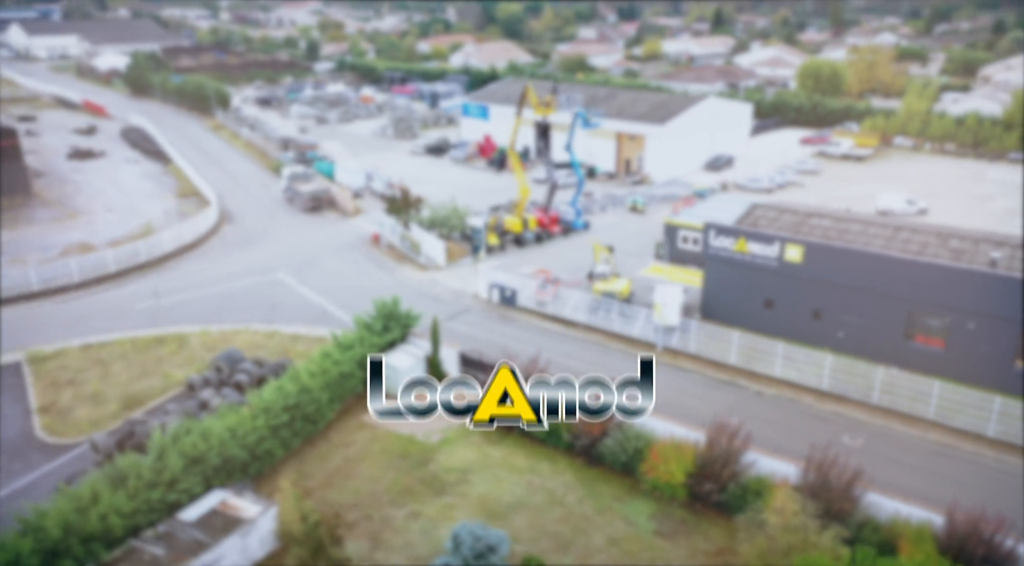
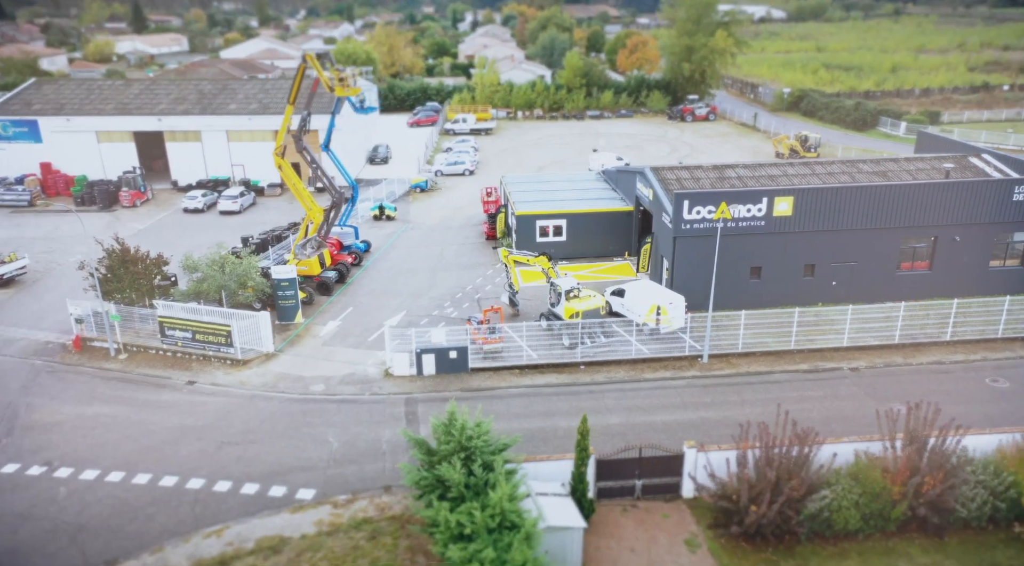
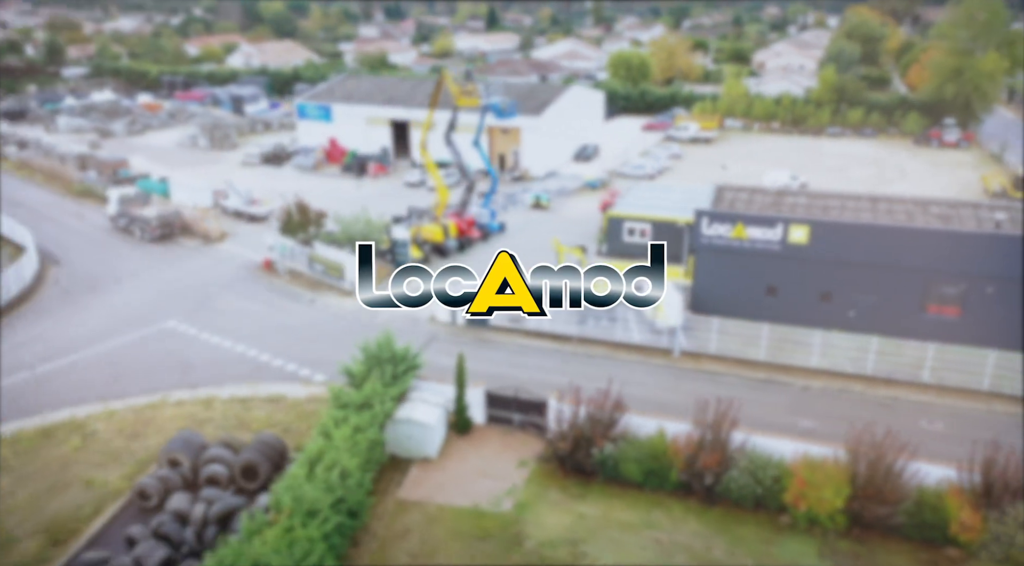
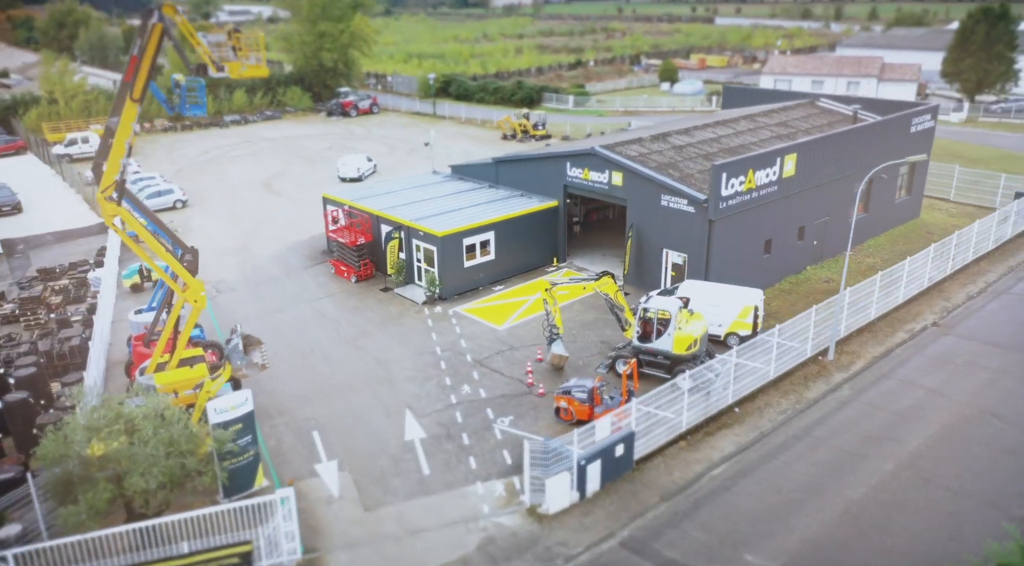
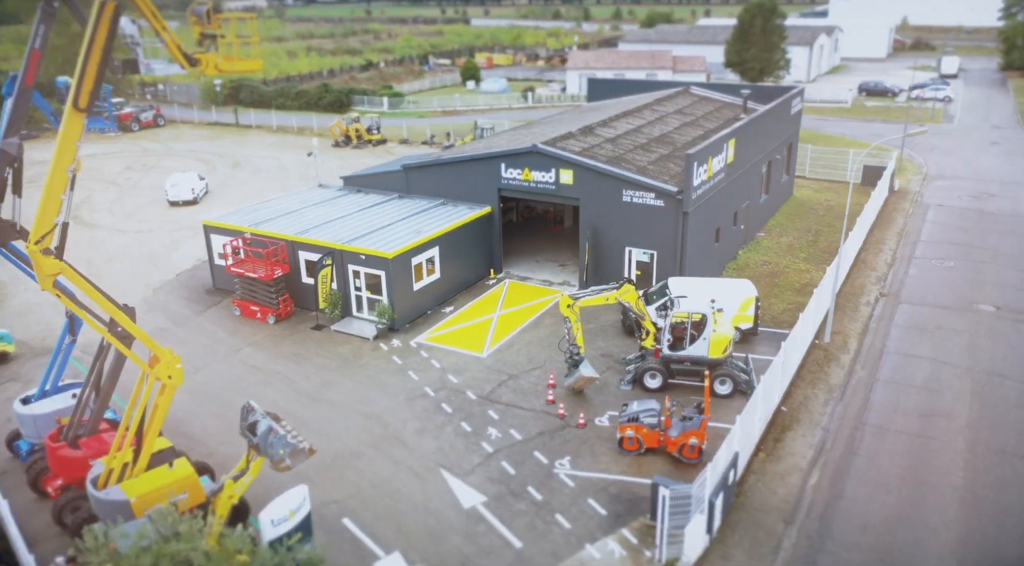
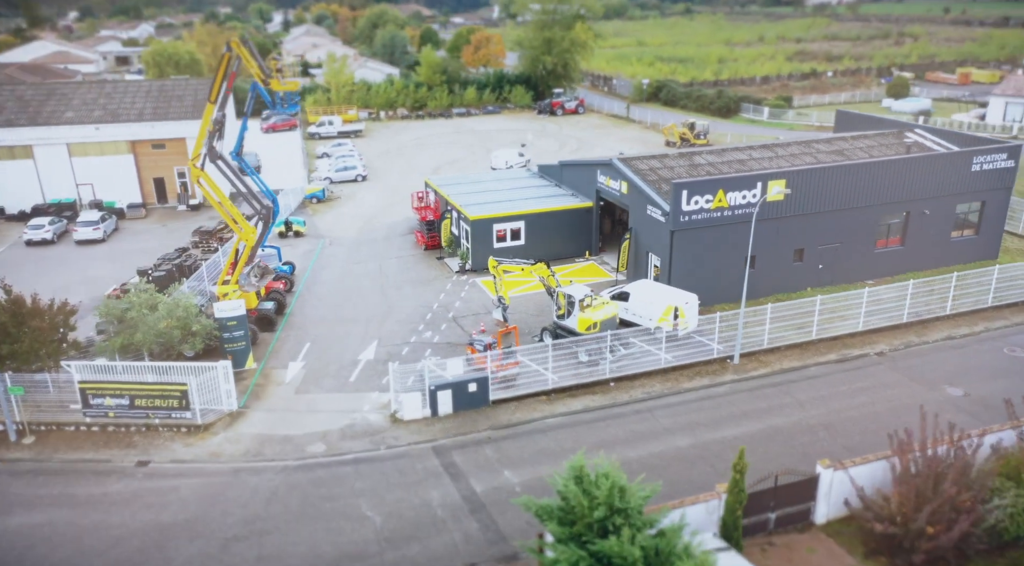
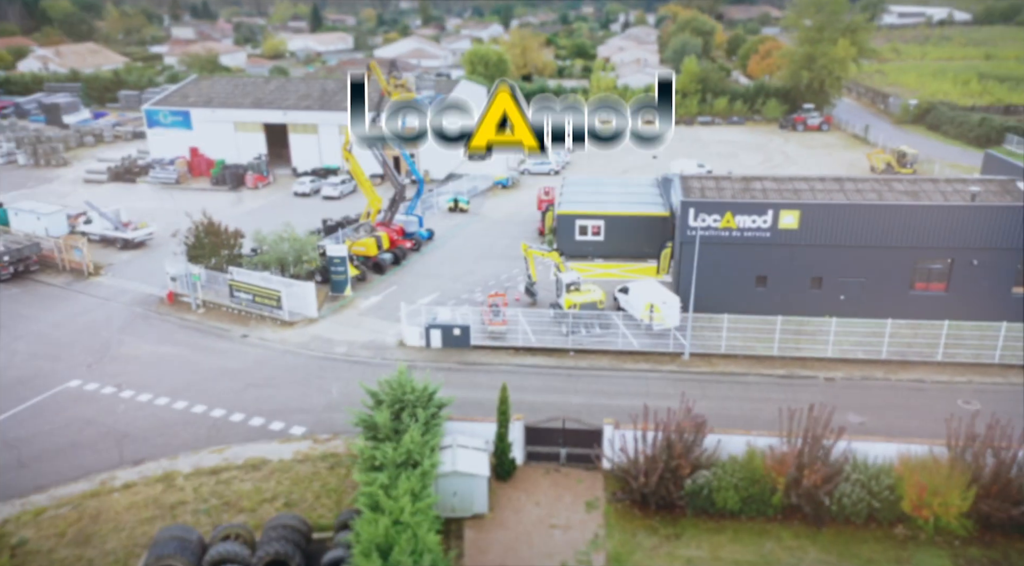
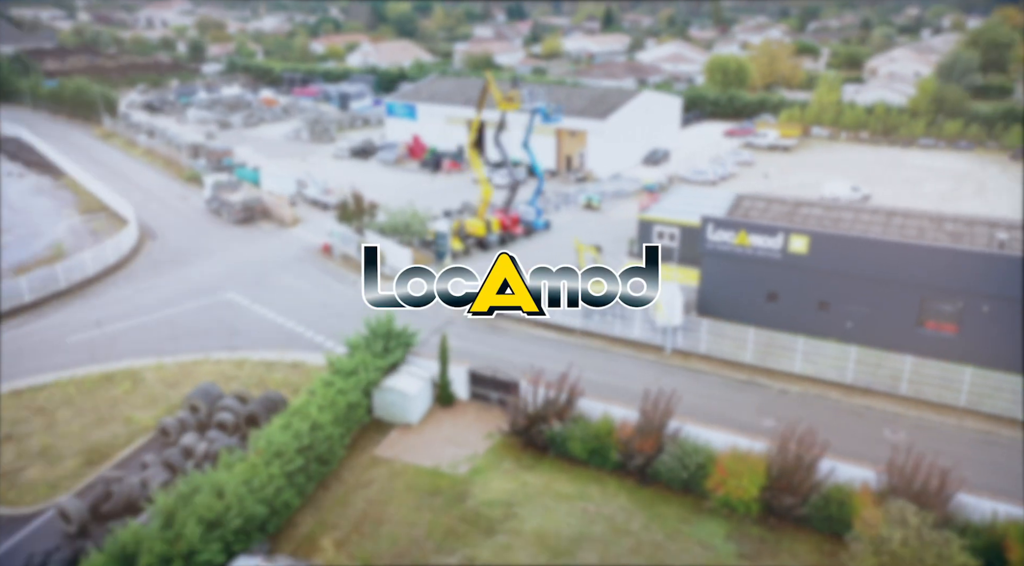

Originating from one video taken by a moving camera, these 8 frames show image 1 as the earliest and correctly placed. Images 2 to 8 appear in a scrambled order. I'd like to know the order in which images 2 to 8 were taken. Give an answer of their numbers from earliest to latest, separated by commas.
8, 3, 7, 2, 6, 4, 5
